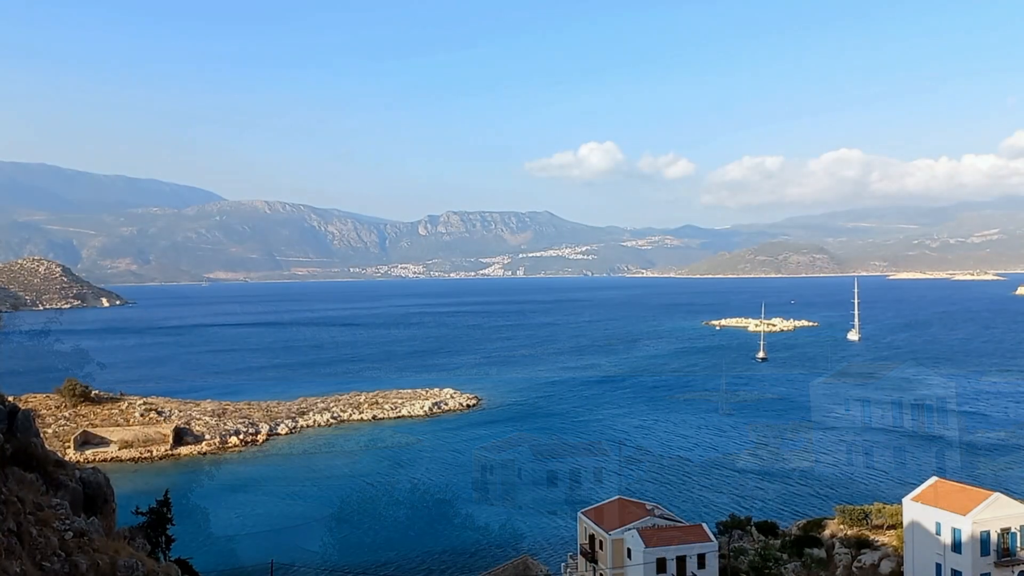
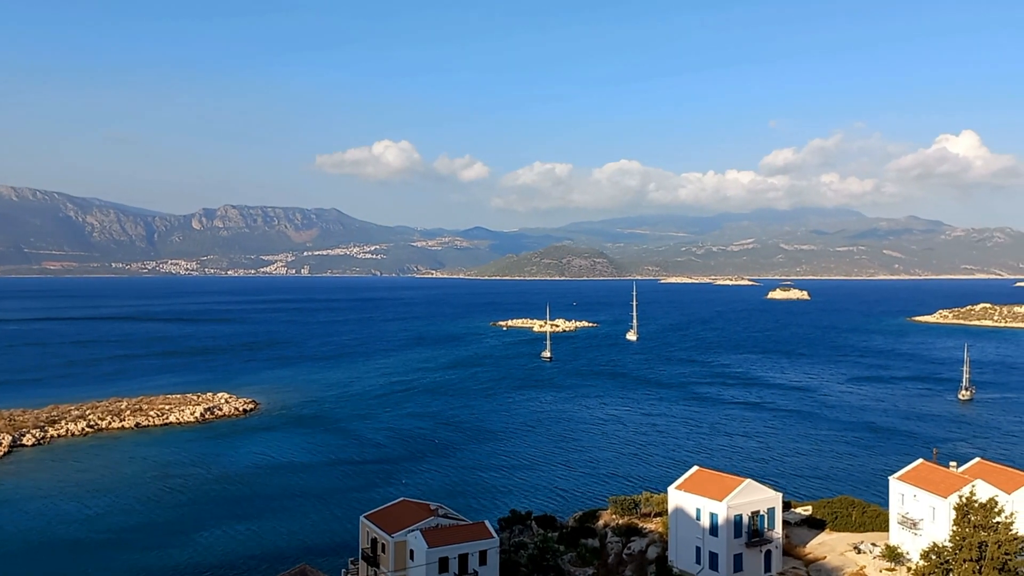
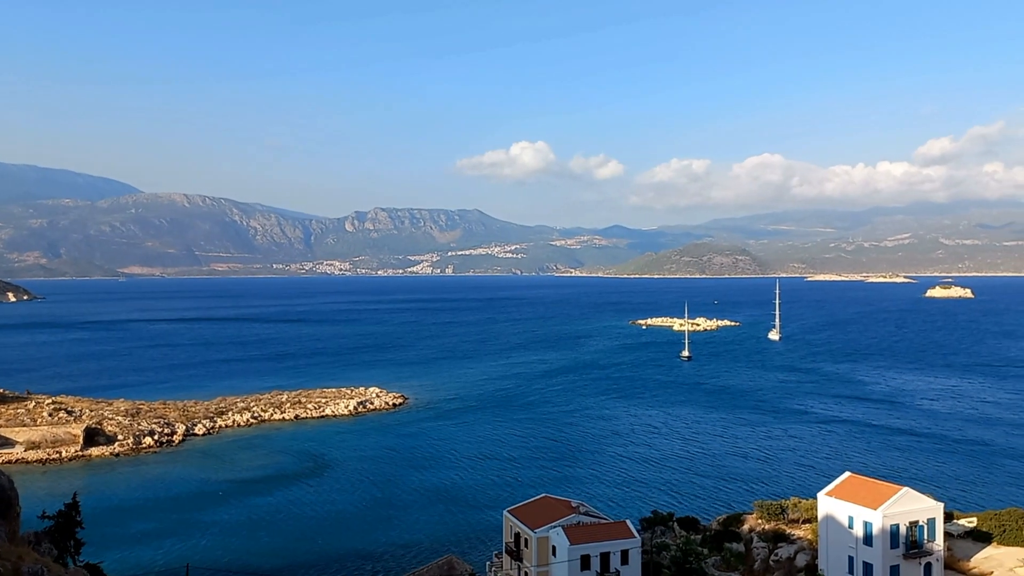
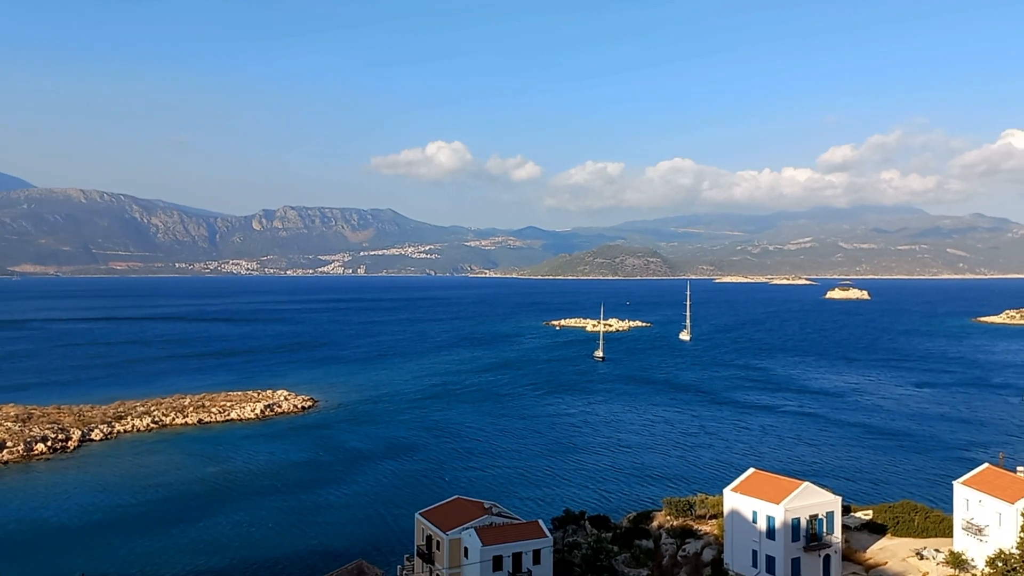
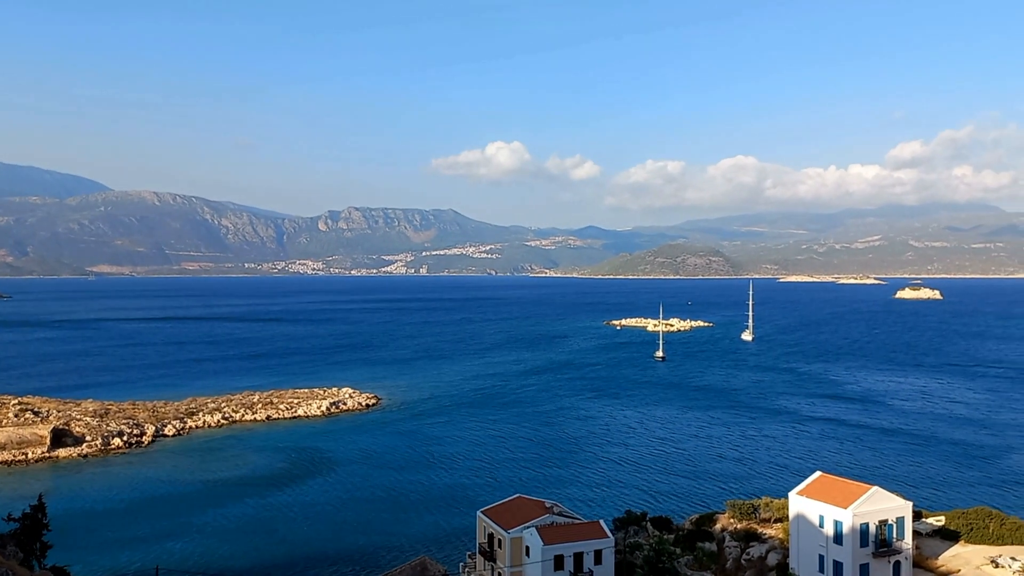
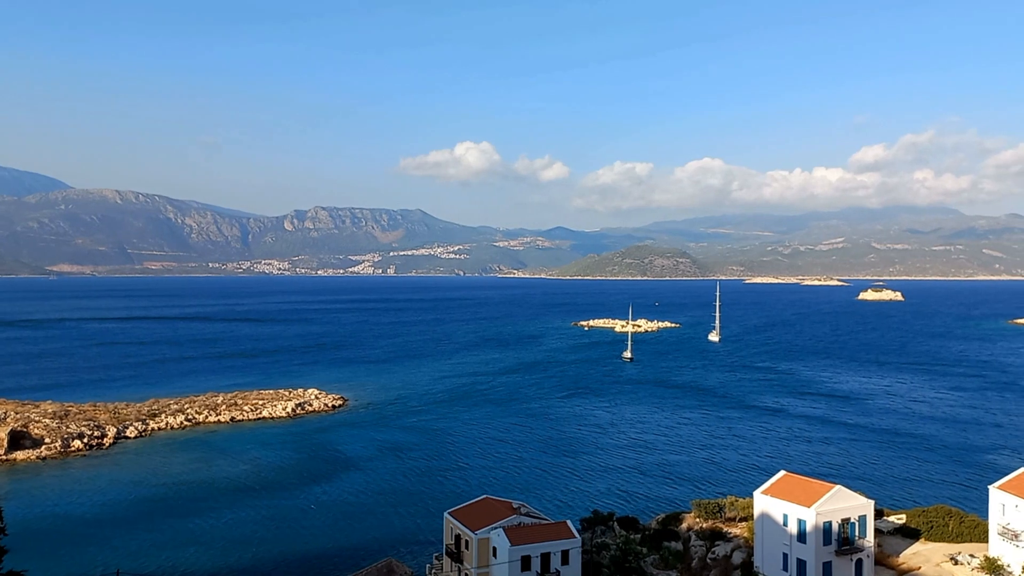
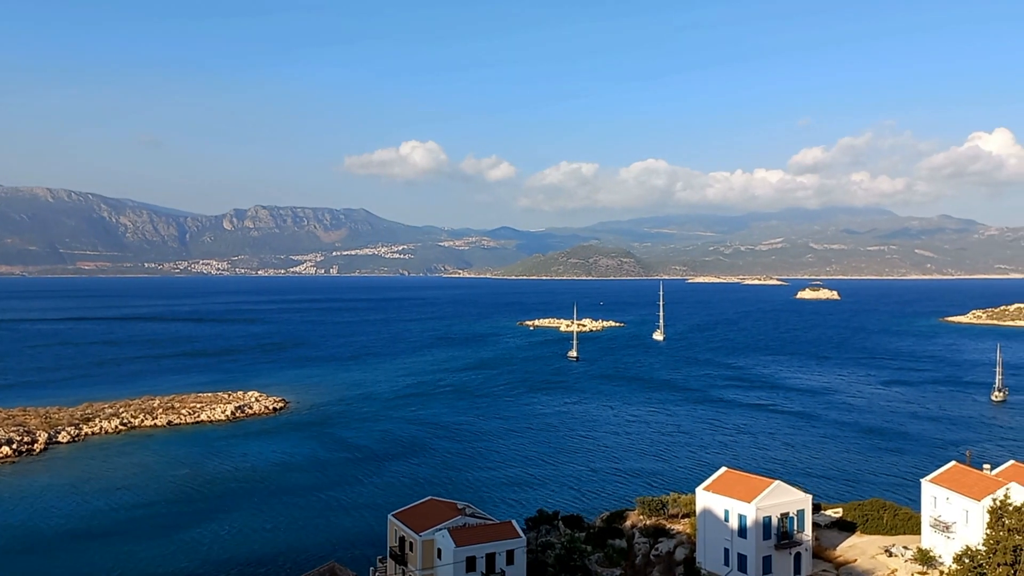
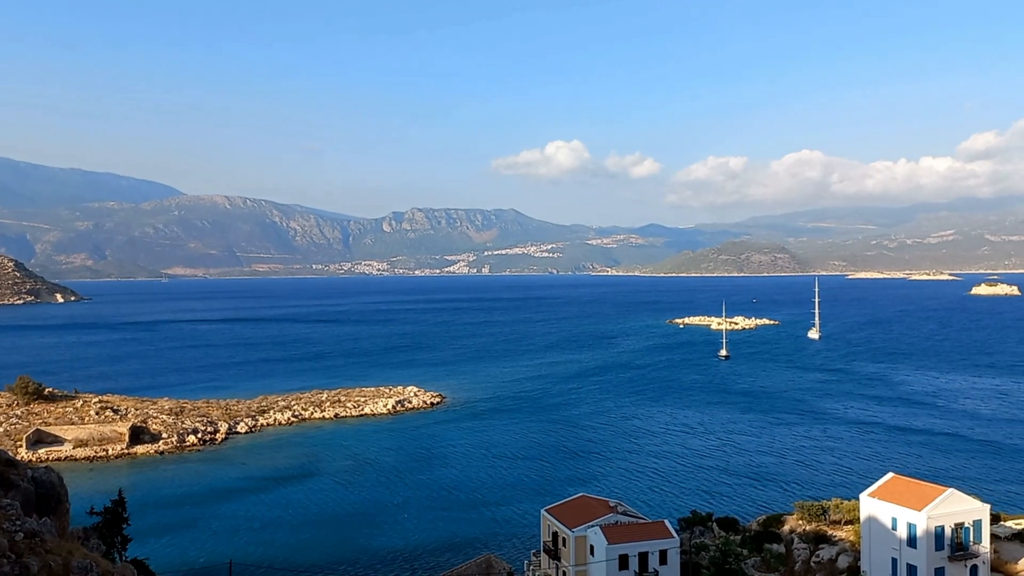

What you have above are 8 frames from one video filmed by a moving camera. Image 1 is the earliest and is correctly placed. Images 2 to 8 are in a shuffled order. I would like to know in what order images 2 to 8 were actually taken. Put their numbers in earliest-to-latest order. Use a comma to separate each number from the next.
8, 3, 5, 6, 4, 7, 2
